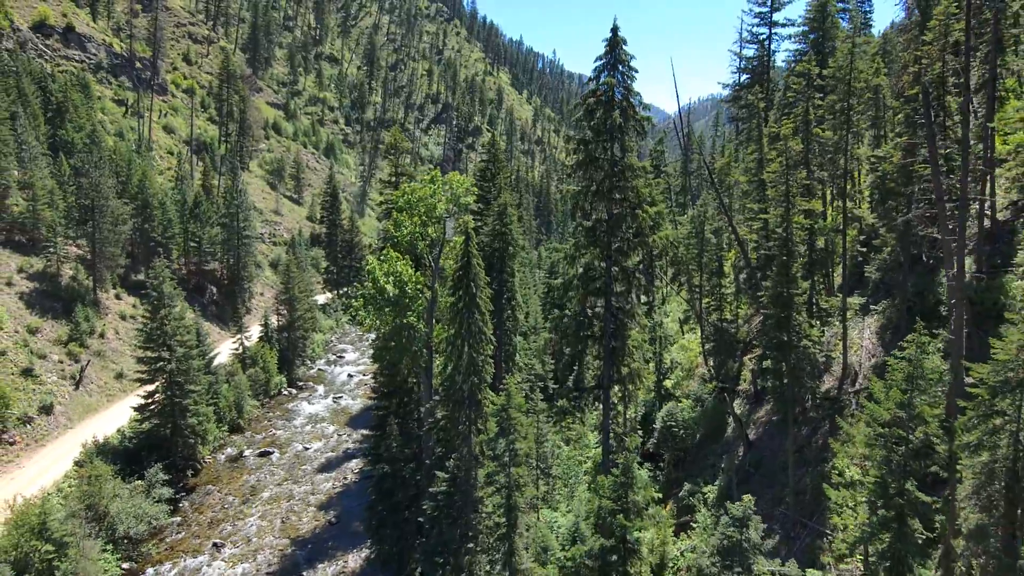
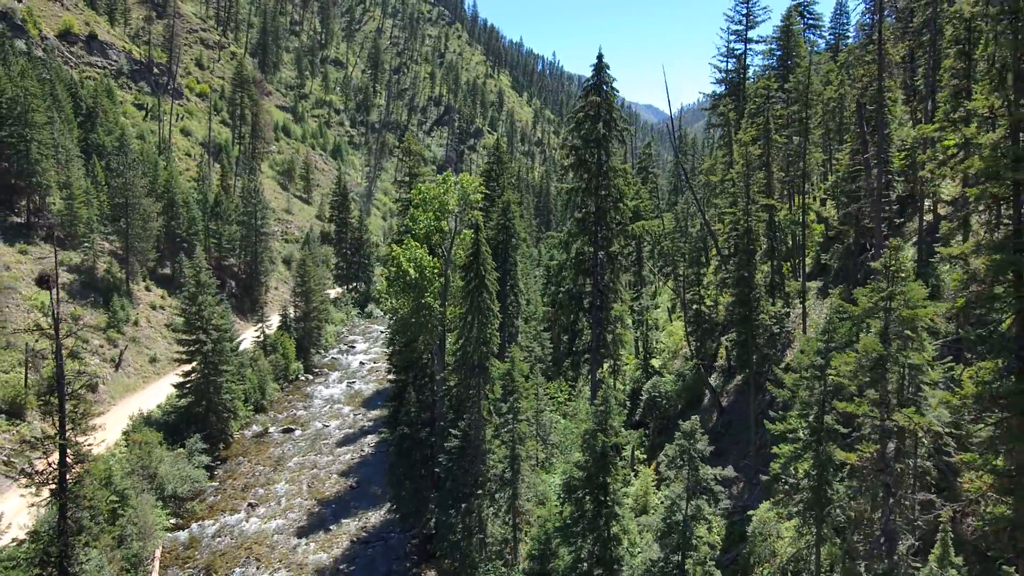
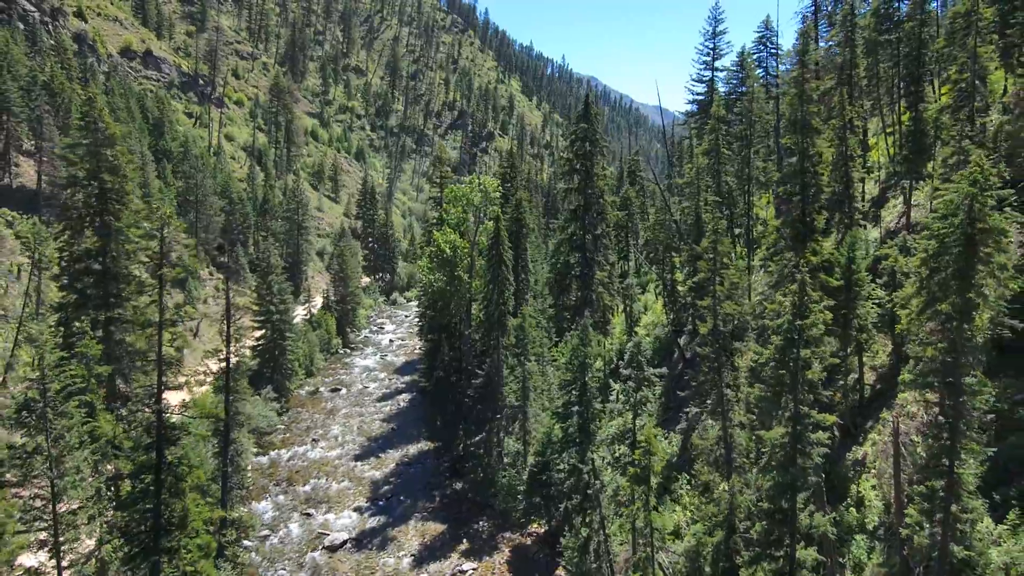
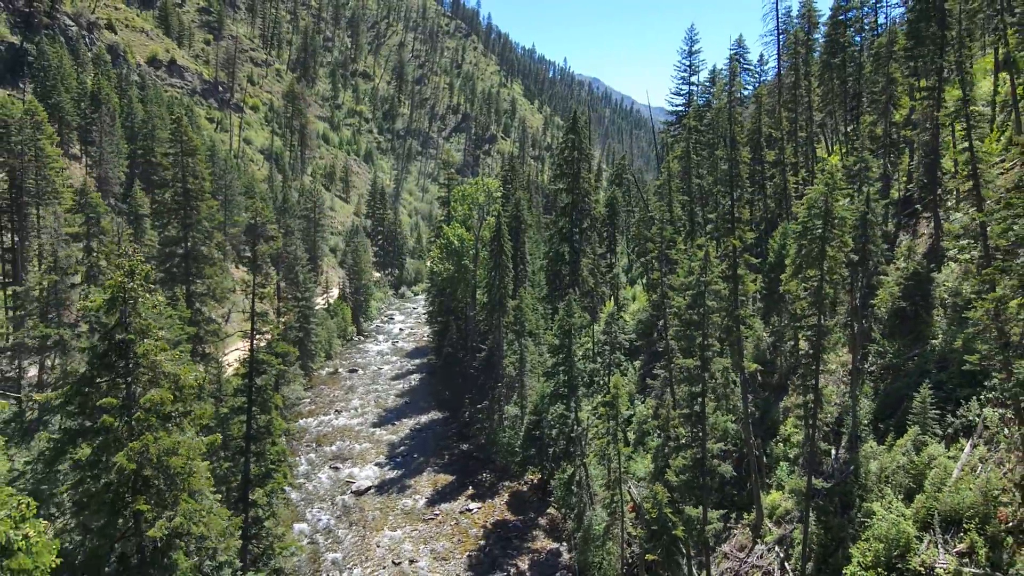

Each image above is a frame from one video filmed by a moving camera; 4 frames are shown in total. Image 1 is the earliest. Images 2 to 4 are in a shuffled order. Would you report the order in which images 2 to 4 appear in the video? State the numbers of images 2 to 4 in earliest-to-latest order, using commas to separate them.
2, 3, 4
